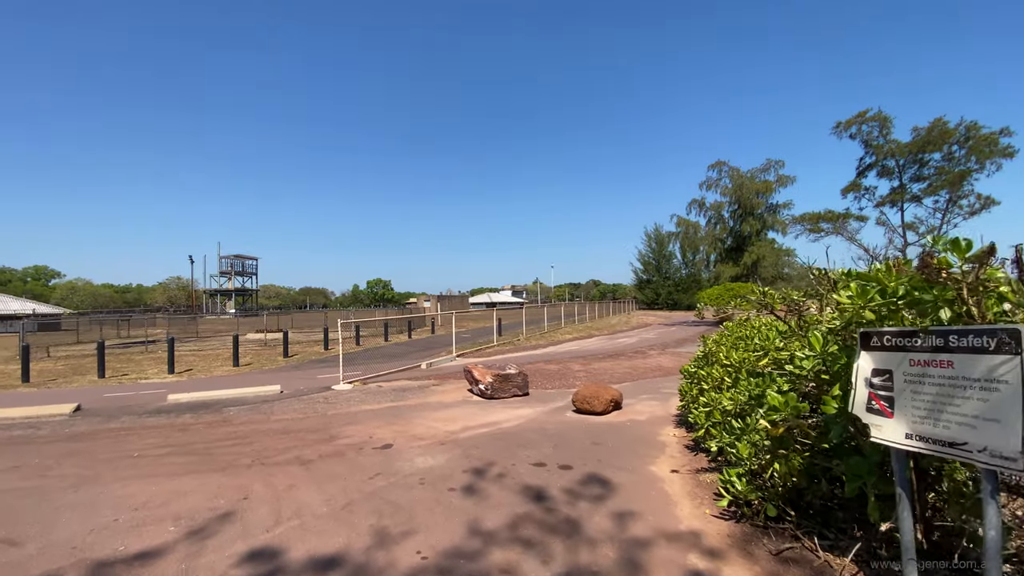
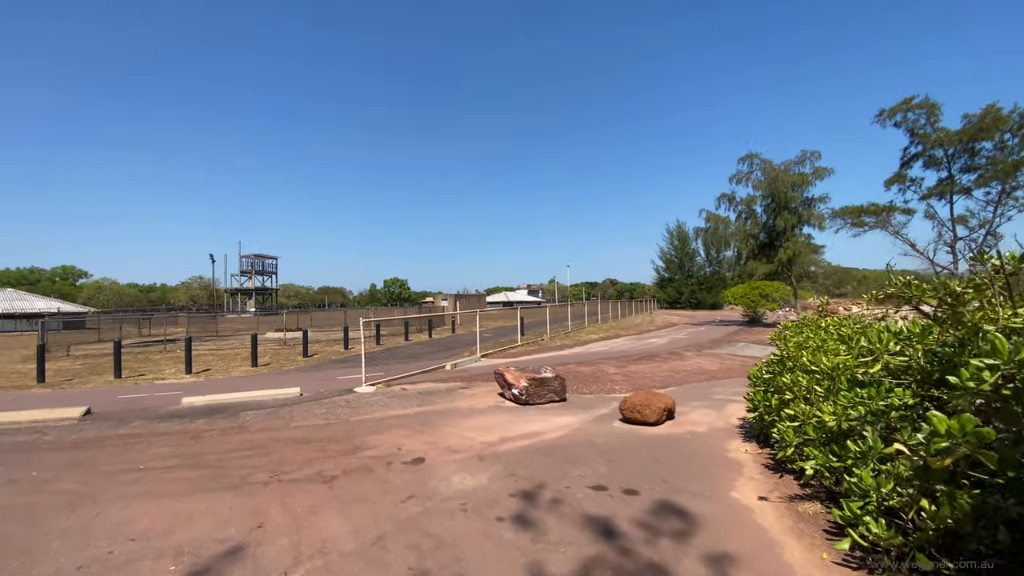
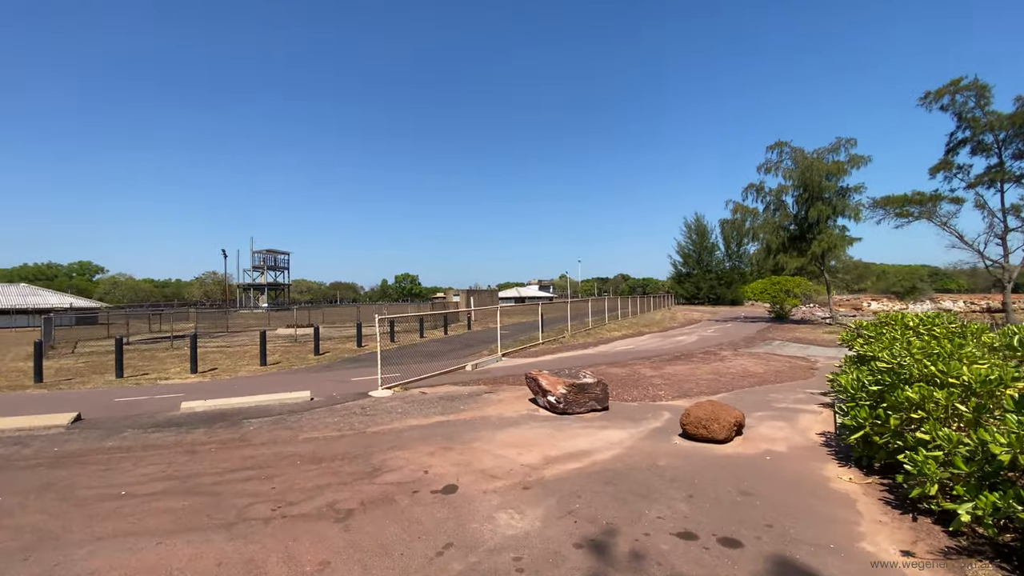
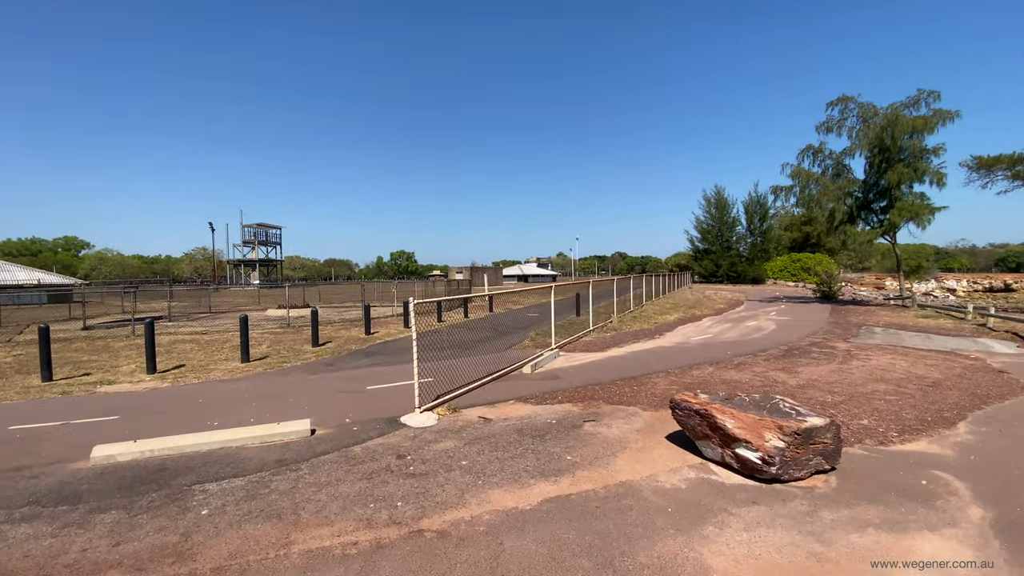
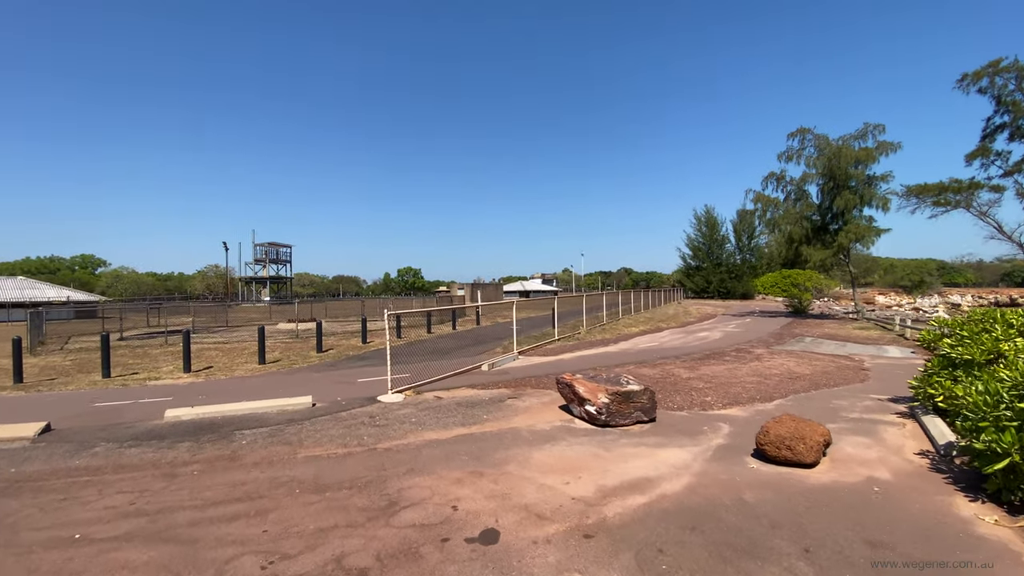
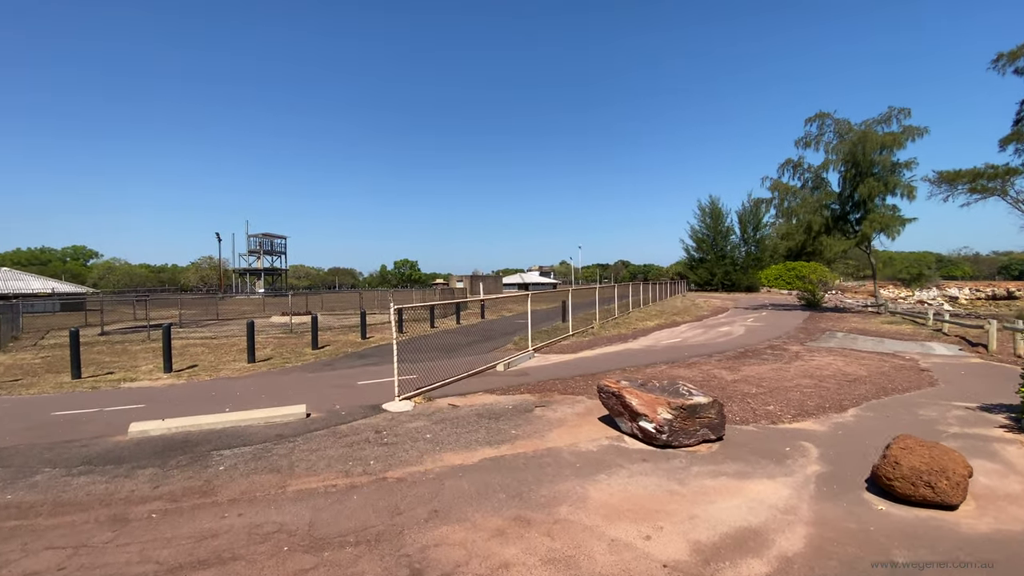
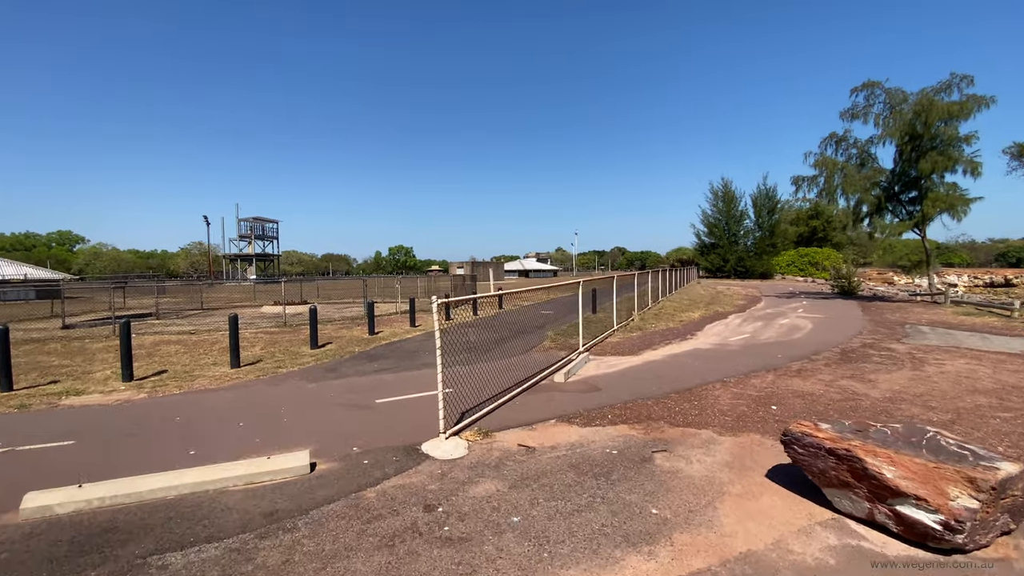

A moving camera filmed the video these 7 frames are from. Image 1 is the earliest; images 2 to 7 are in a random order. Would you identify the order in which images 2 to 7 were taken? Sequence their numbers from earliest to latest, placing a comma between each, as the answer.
2, 3, 5, 6, 4, 7
